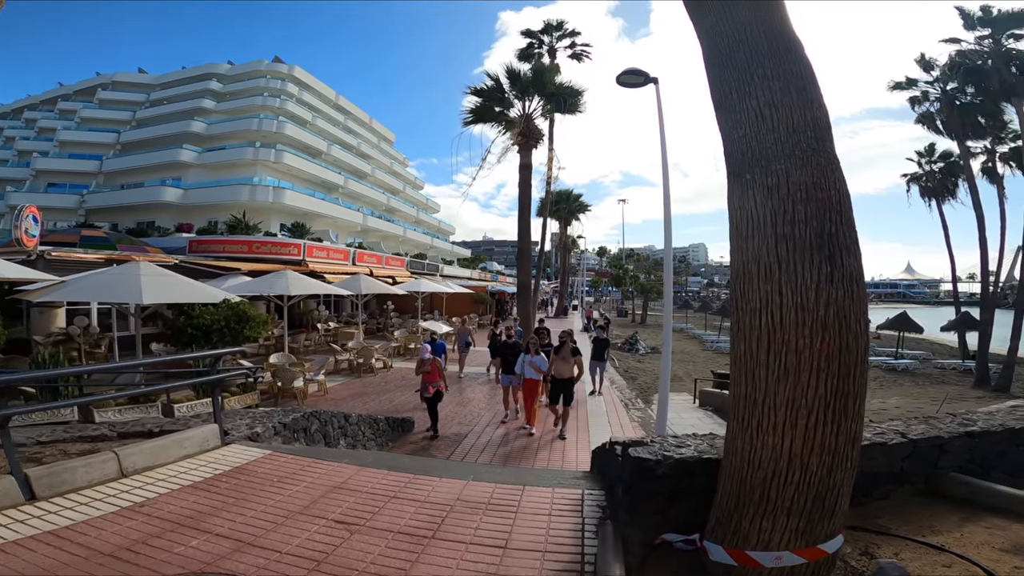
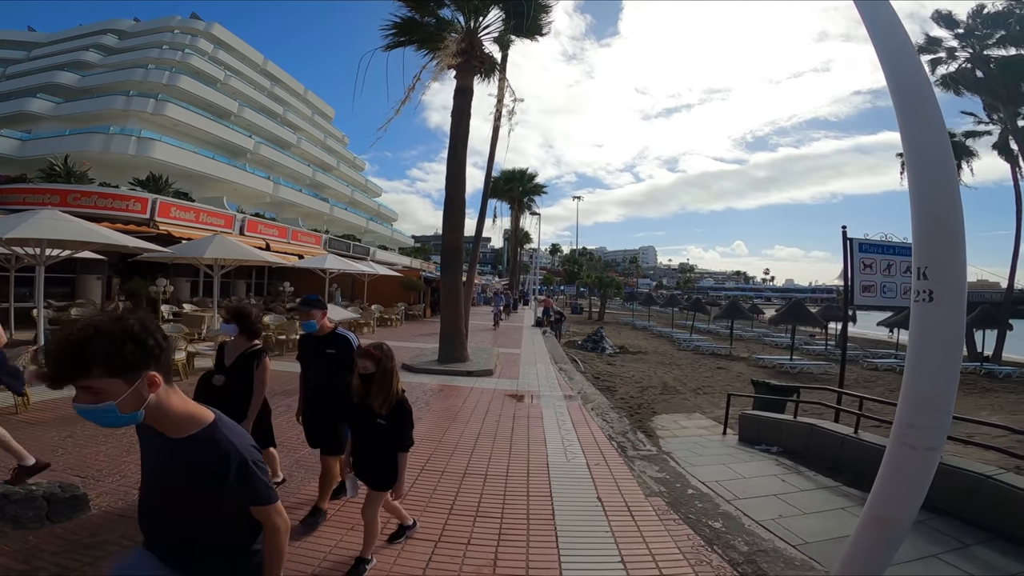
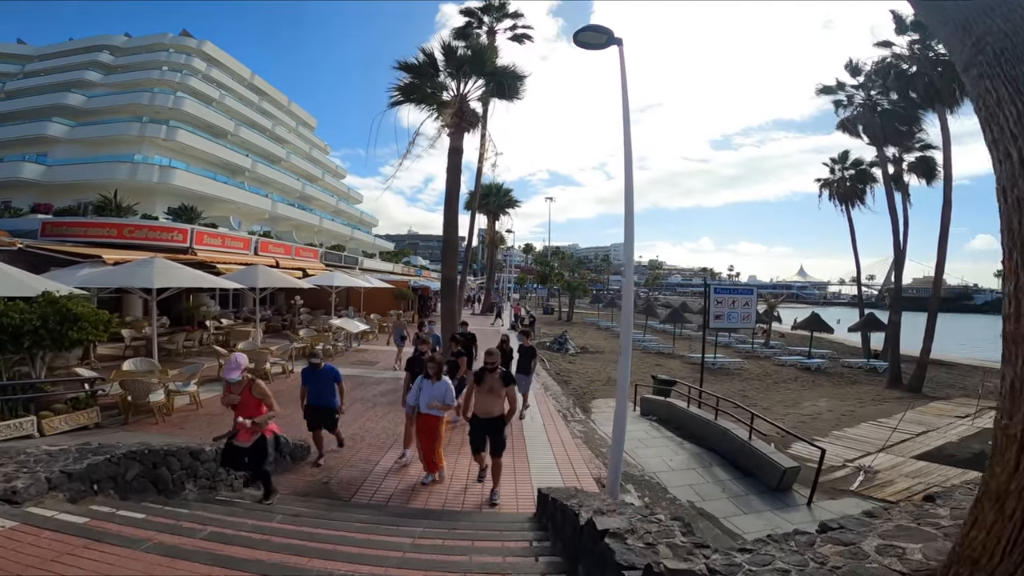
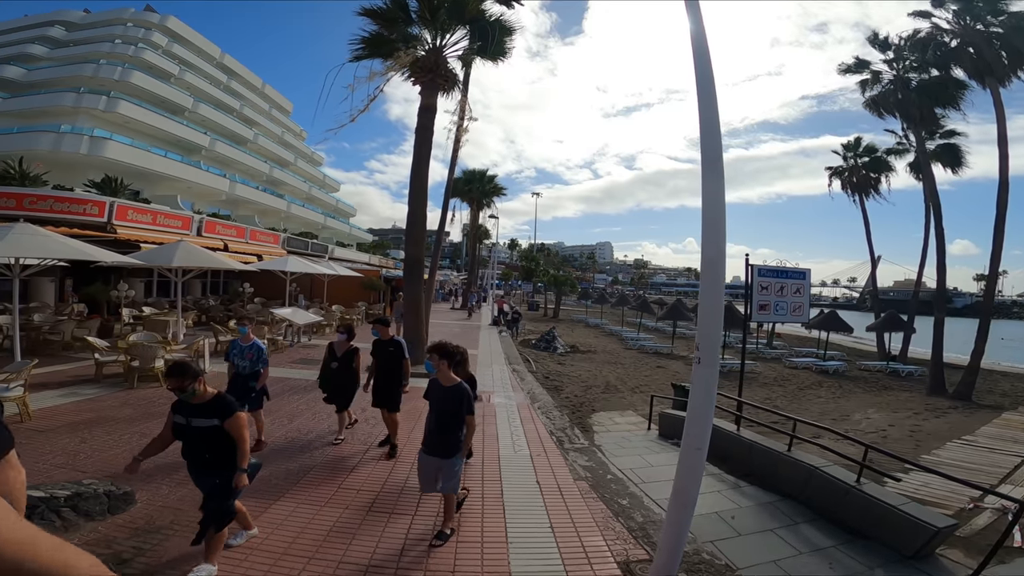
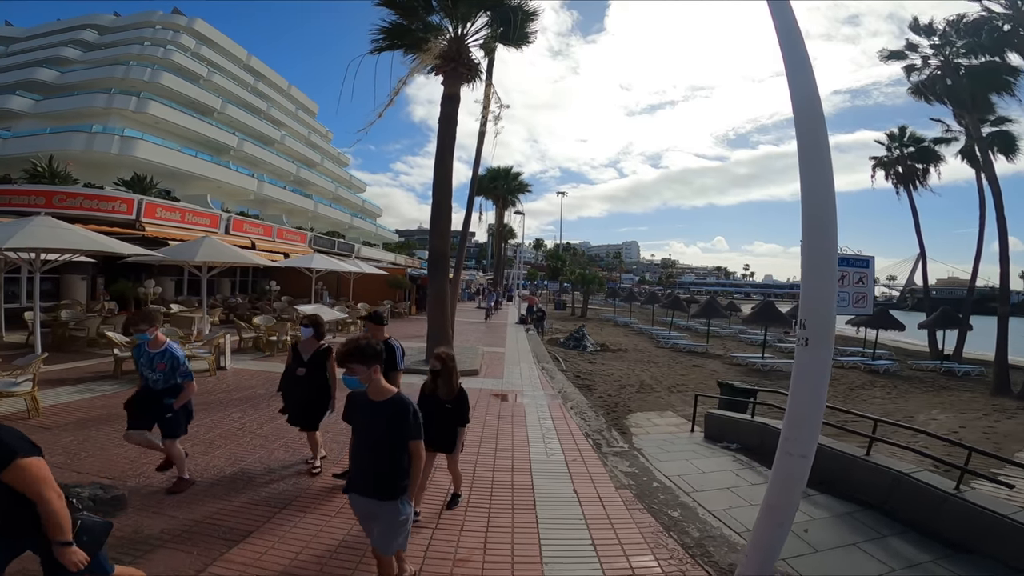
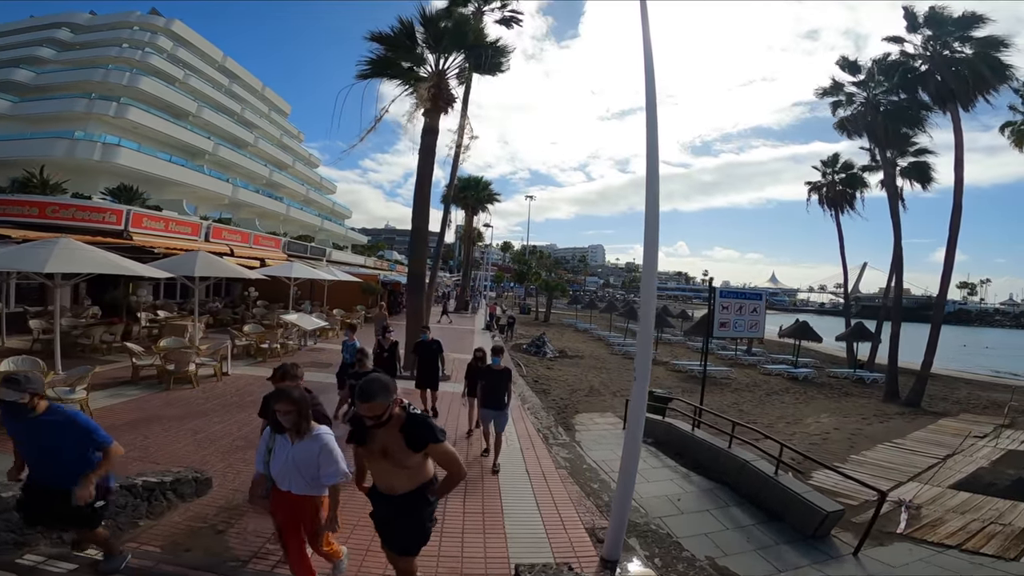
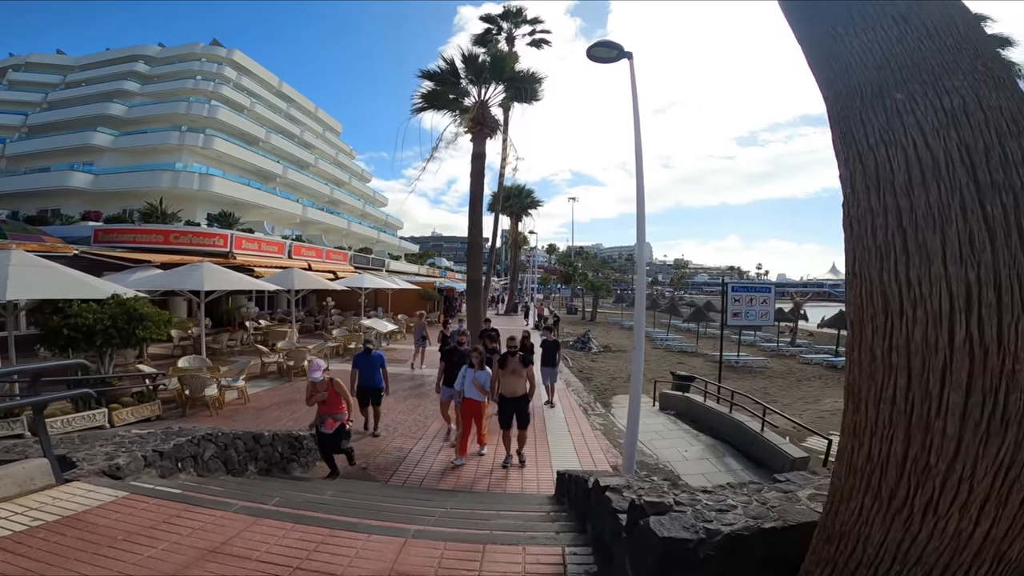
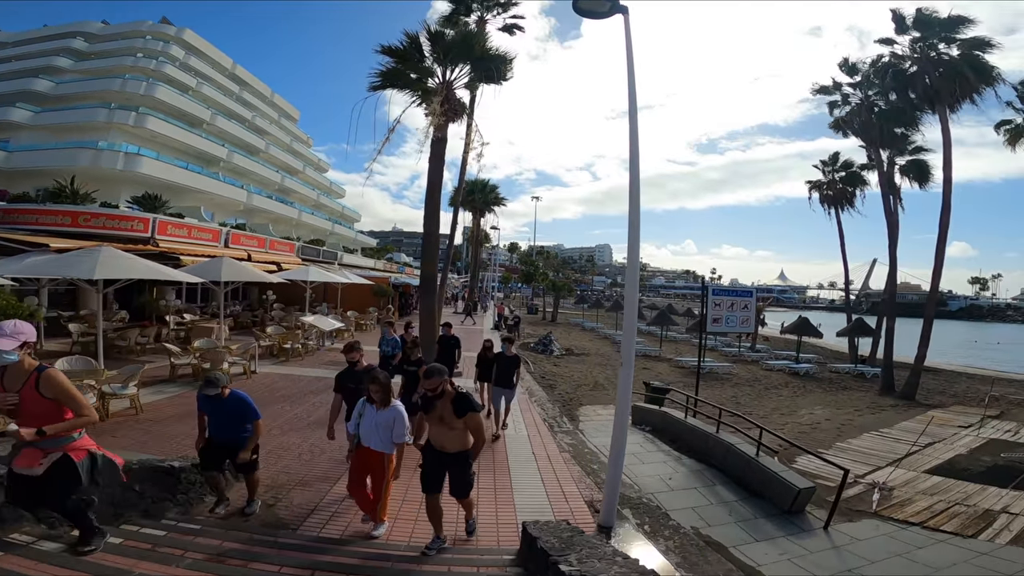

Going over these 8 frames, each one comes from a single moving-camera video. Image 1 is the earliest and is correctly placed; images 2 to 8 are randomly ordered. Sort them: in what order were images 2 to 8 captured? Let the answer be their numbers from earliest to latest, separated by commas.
7, 3, 8, 6, 4, 5, 2
